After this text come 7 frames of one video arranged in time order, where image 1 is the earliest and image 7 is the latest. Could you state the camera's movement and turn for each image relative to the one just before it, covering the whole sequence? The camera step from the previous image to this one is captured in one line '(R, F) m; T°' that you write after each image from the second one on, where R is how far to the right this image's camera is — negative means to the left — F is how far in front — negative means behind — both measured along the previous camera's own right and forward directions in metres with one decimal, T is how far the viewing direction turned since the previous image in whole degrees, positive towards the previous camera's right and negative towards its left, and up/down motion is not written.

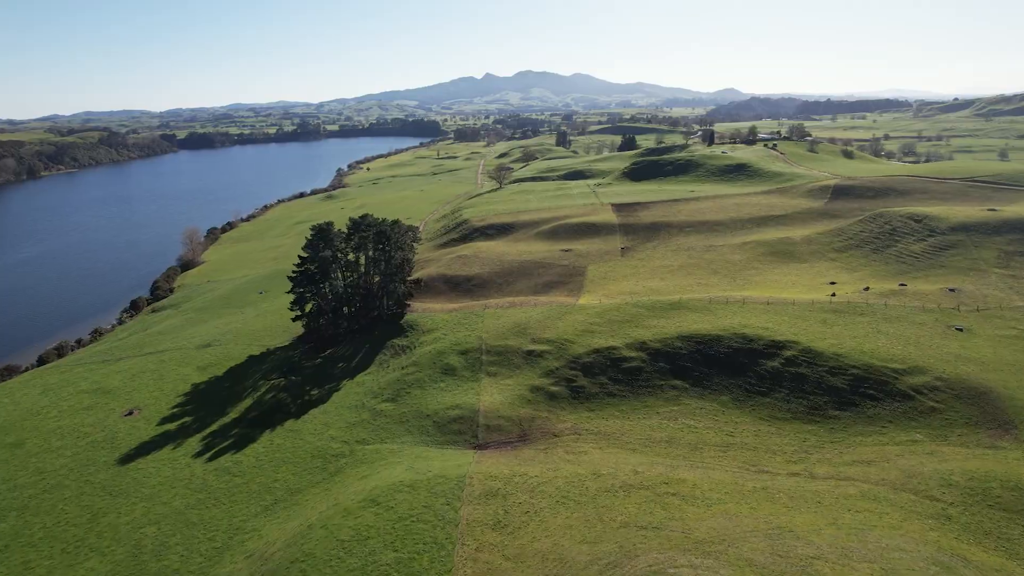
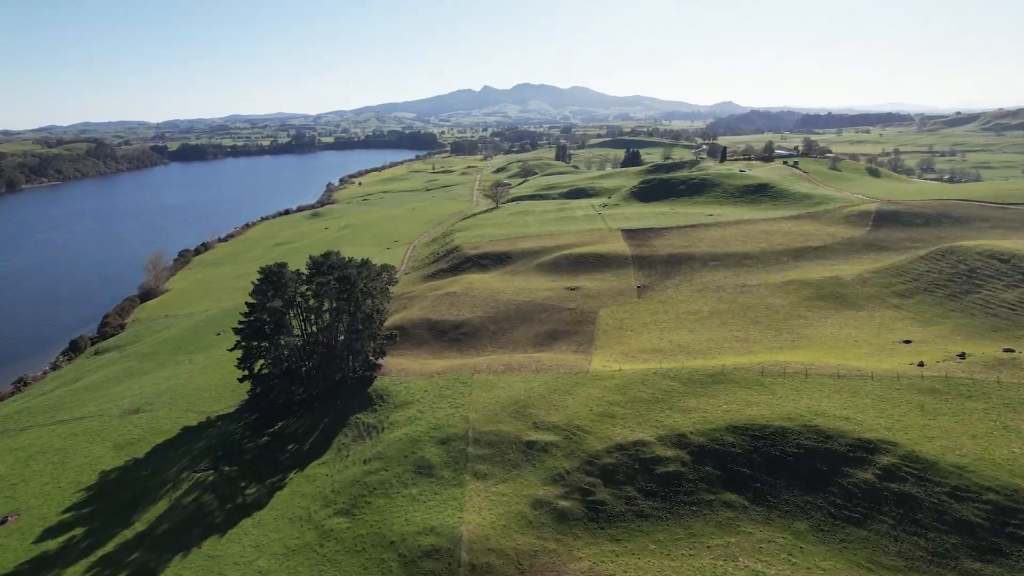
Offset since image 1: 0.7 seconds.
(+0.1, +11.1) m; 0°
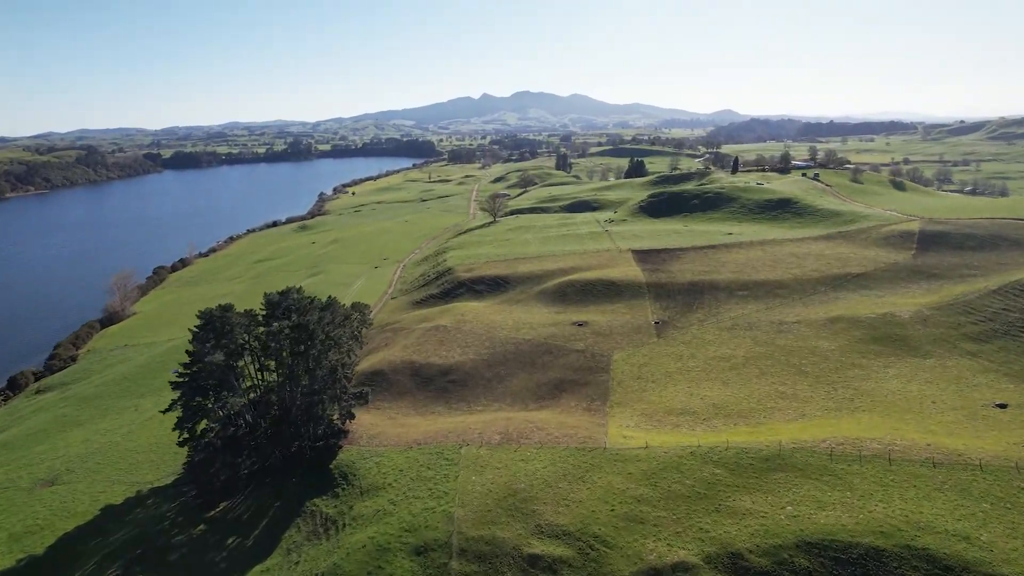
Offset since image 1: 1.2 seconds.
(+0.1, +8.8) m; 0°
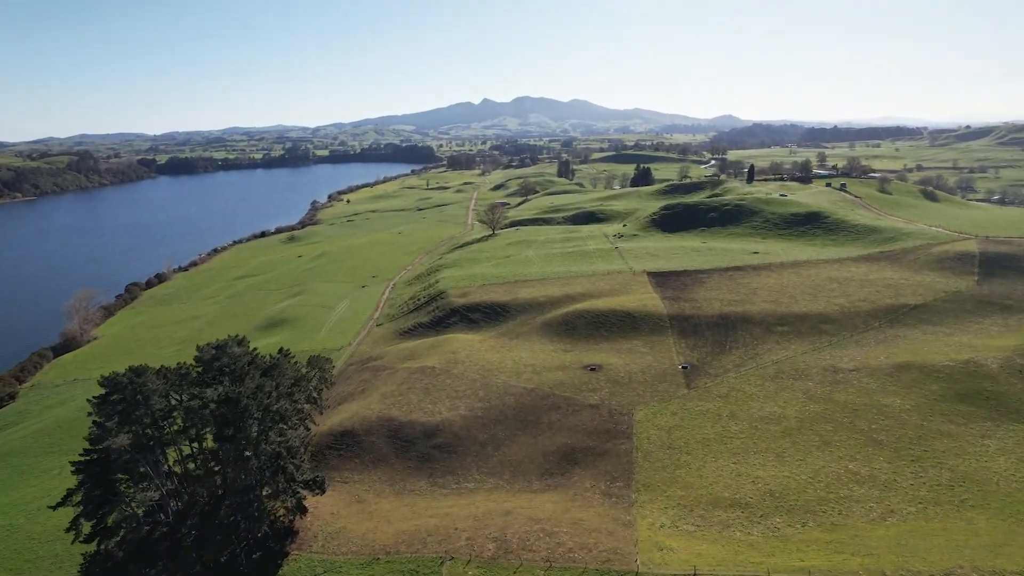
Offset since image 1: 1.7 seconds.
(+0.1, +8.9) m; 0°
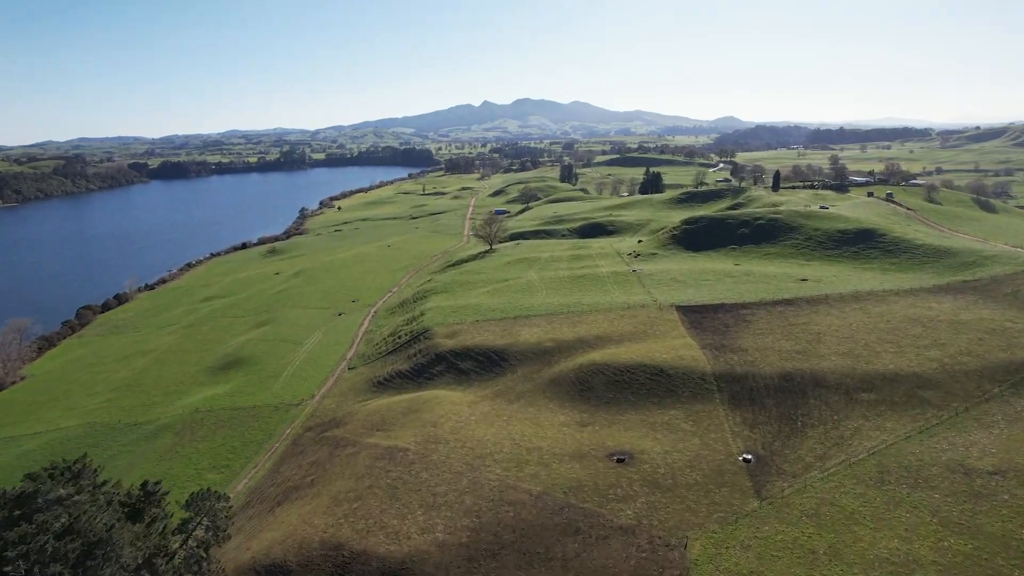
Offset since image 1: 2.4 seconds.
(+0.2, +12.6) m; 0°
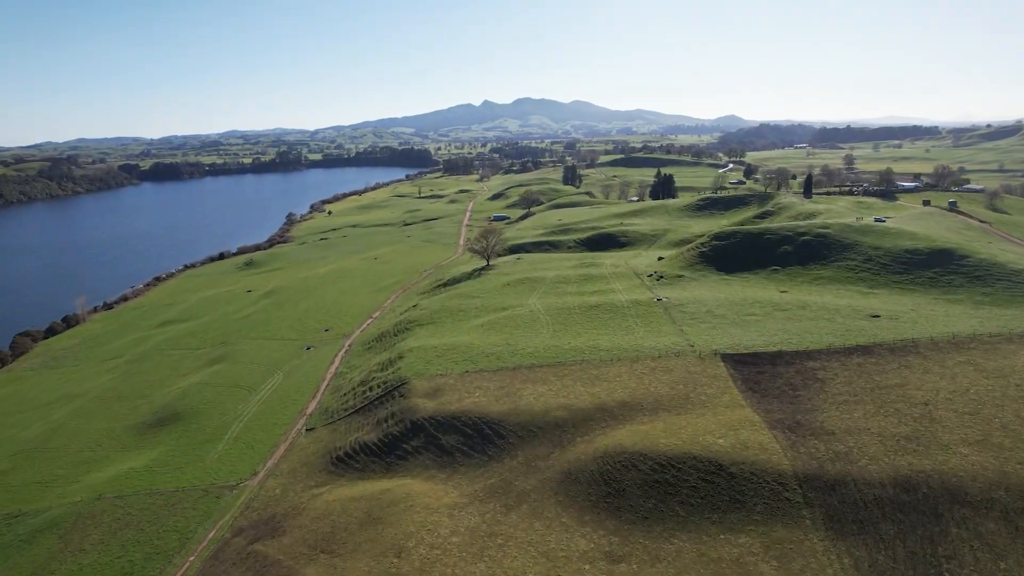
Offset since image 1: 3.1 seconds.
(+0.2, +12.7) m; 0°
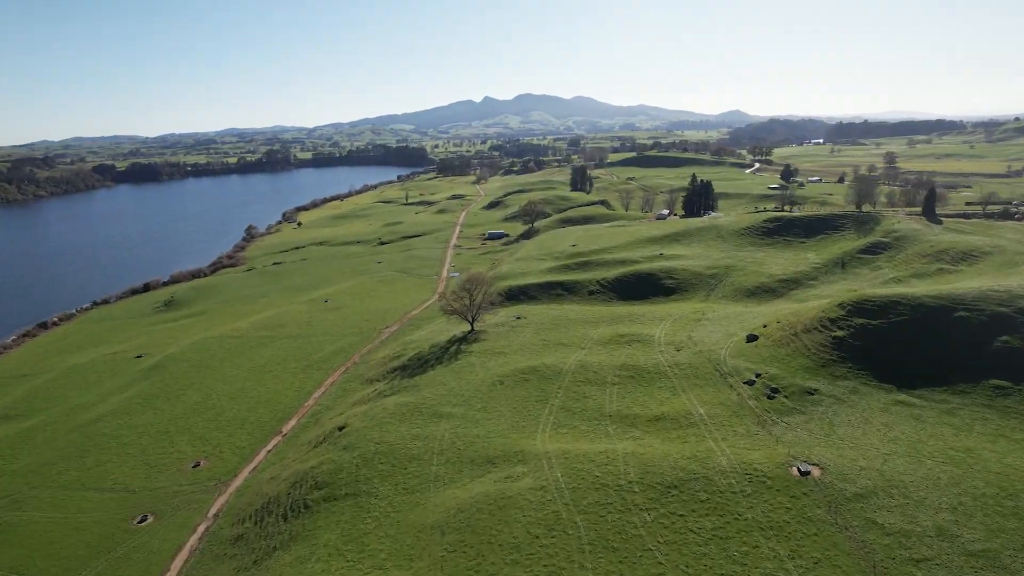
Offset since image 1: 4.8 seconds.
(+0.5, +31.3) m; 0°
